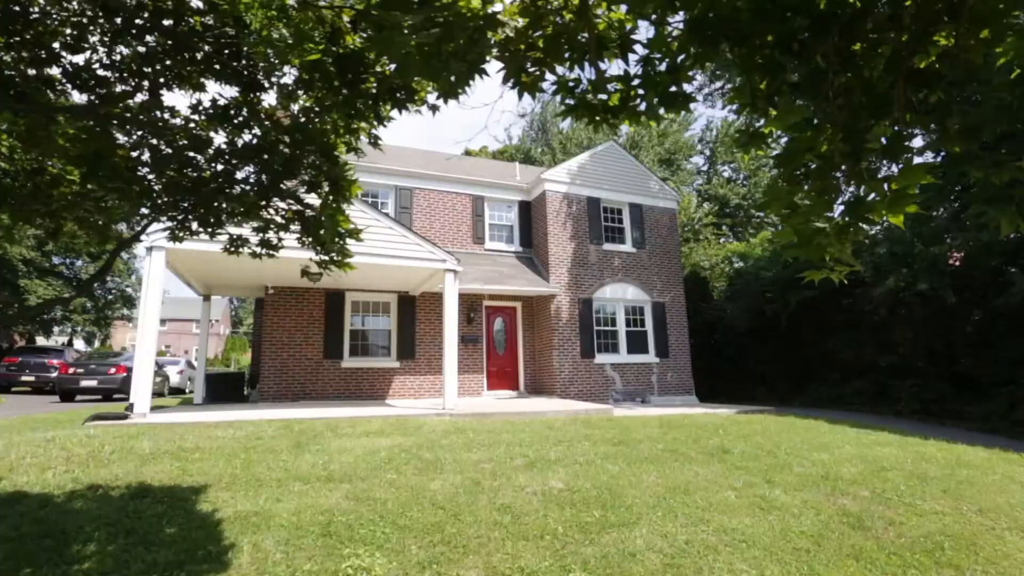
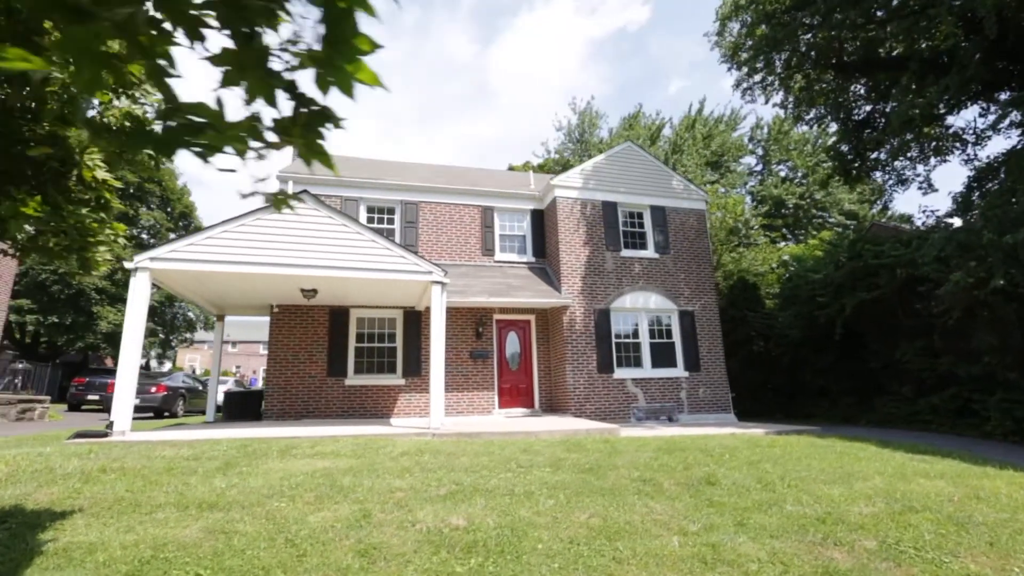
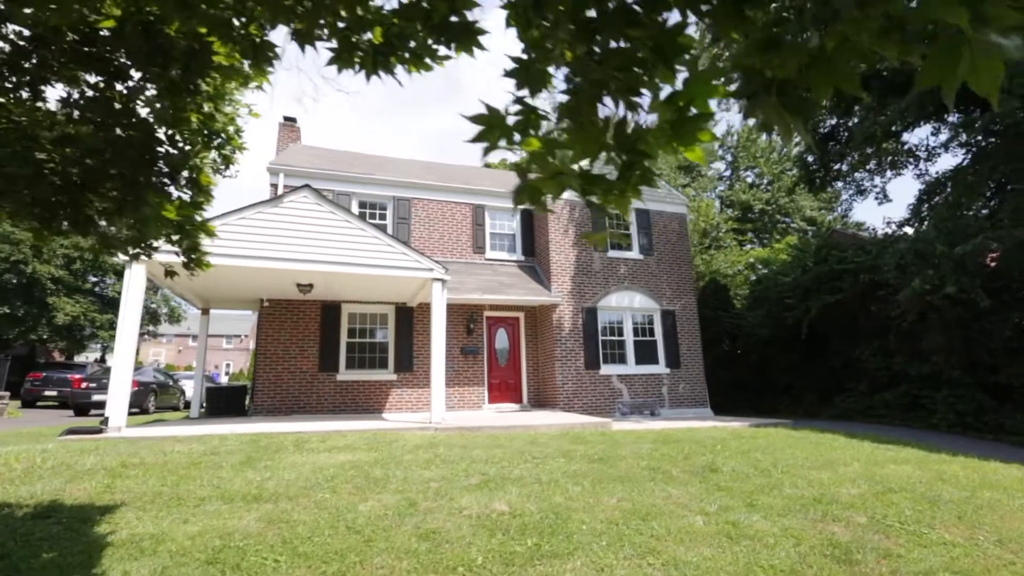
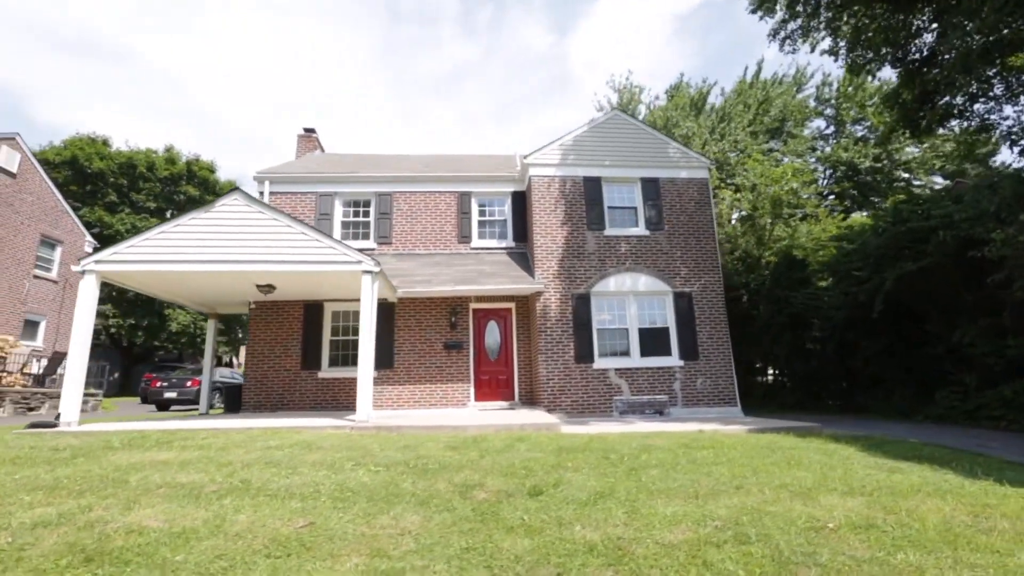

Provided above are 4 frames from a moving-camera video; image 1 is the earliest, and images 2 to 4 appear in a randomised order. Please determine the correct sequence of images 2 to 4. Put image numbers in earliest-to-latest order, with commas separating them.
3, 2, 4
